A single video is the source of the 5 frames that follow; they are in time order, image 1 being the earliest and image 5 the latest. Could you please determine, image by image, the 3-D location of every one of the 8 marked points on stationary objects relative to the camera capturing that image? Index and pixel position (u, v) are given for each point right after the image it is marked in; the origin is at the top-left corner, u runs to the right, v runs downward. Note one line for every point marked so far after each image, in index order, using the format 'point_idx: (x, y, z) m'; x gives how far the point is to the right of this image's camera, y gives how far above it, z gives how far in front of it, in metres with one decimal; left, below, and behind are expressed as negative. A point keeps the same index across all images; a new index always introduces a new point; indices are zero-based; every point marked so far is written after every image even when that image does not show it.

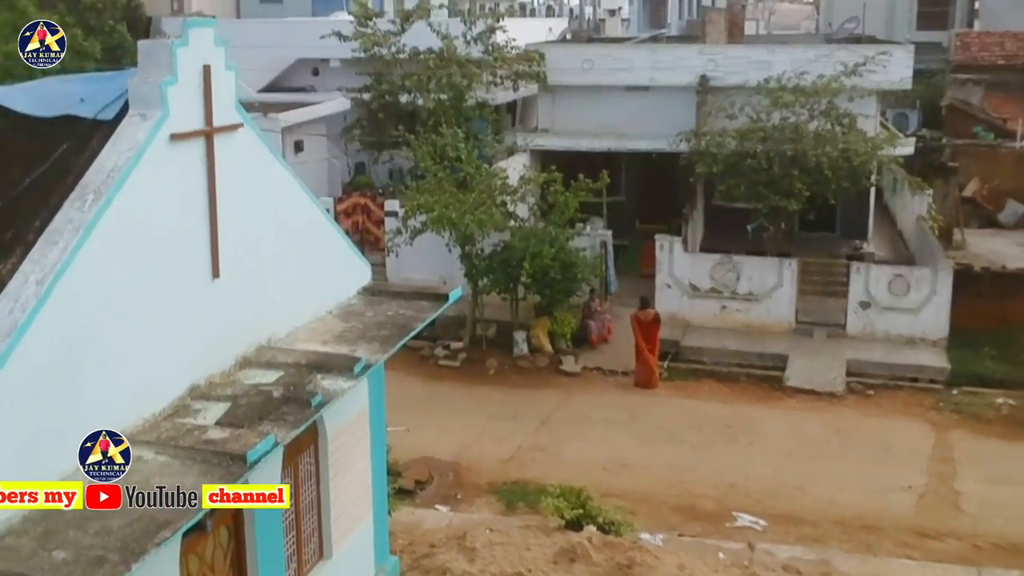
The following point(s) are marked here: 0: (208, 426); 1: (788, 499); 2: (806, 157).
0: (-1.7, -0.8, +5.6) m
1: (+3.2, -2.4, +11.5) m
2: (+4.6, +2.1, +15.6) m
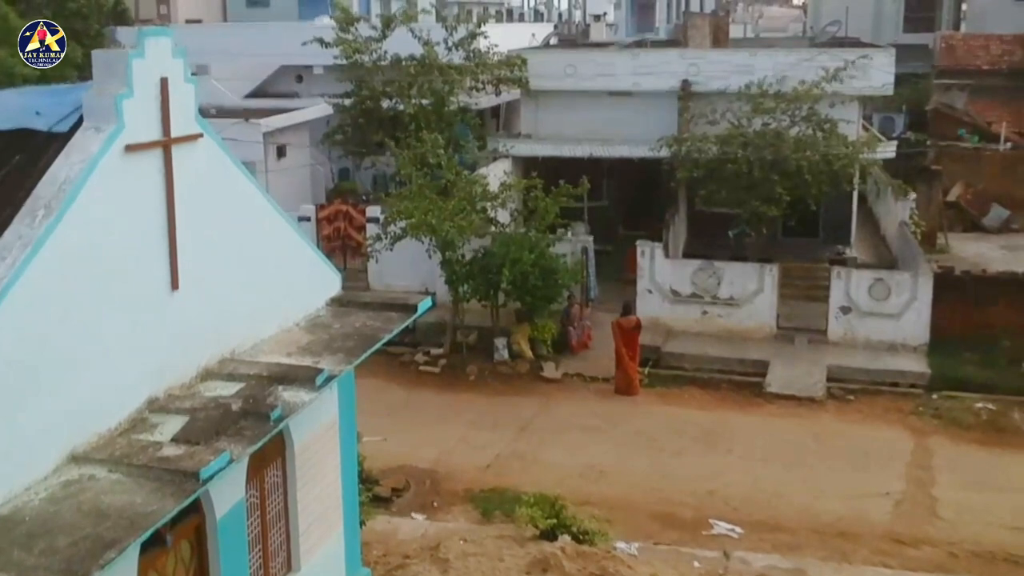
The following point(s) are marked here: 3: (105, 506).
0: (-1.9, -0.8, +5.5) m
1: (+2.9, -2.5, +11.4) m
2: (+4.3, +2.0, +15.6) m
3: (-2.0, -1.1, +4.9) m
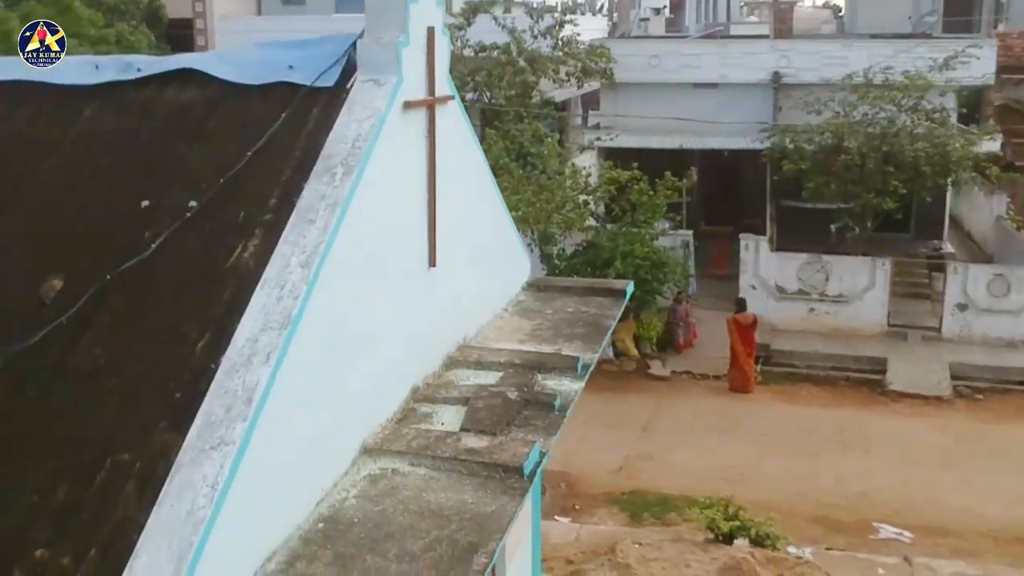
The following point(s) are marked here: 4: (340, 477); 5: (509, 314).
0: (-0.3, -0.7, +4.9) m
1: (+4.5, -2.4, +10.8) m
2: (+5.9, +2.0, +15.0) m
3: (-0.3, -0.9, +4.2) m
4: (-0.8, -0.8, +4.5) m
5: (0.0, -0.2, +7.1) m
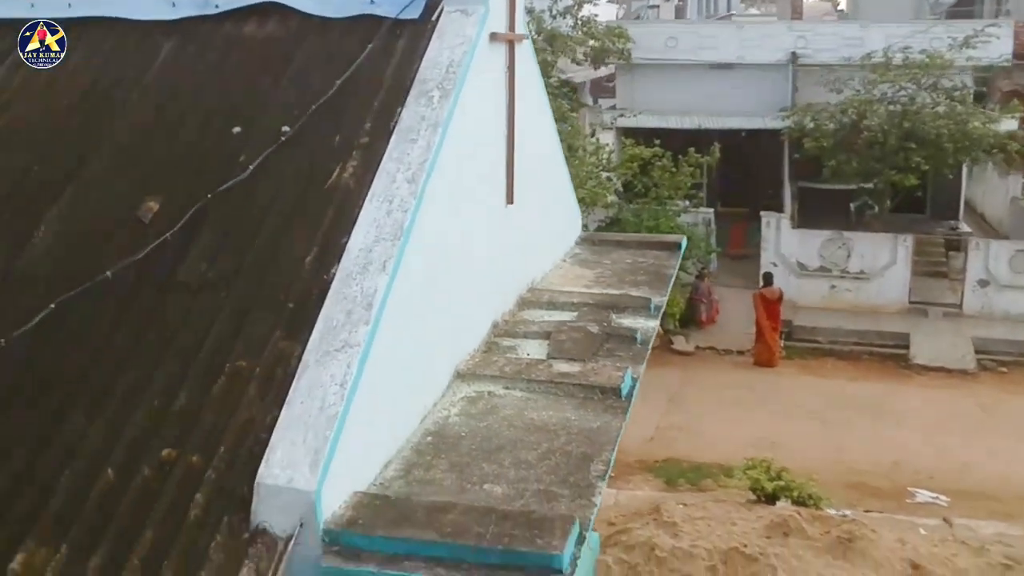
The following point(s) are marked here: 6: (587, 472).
0: (+0.2, -0.4, +4.9) m
1: (+4.9, -2.0, +10.9) m
2: (+6.2, +2.4, +15.1) m
3: (+0.1, -0.6, +4.2) m
4: (-0.3, -0.5, +4.5) m
5: (+0.4, +0.2, +7.1) m
6: (+0.3, -0.7, +3.8) m
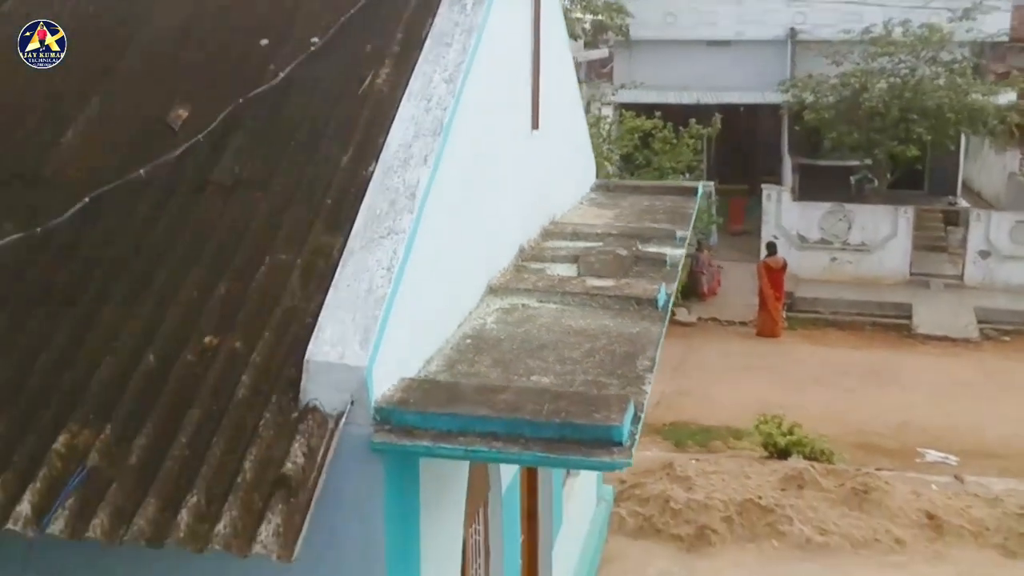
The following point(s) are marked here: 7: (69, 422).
0: (+0.3, 0.0, +4.8) m
1: (+5.0, -1.6, +10.9) m
2: (+6.2, +2.8, +15.1) m
3: (+0.3, -0.2, +4.2) m
4: (-0.2, -0.1, +4.4) m
5: (+0.5, +0.6, +7.0) m
6: (+0.4, -0.3, +3.7) m
7: (-1.4, -0.4, +3.2) m
